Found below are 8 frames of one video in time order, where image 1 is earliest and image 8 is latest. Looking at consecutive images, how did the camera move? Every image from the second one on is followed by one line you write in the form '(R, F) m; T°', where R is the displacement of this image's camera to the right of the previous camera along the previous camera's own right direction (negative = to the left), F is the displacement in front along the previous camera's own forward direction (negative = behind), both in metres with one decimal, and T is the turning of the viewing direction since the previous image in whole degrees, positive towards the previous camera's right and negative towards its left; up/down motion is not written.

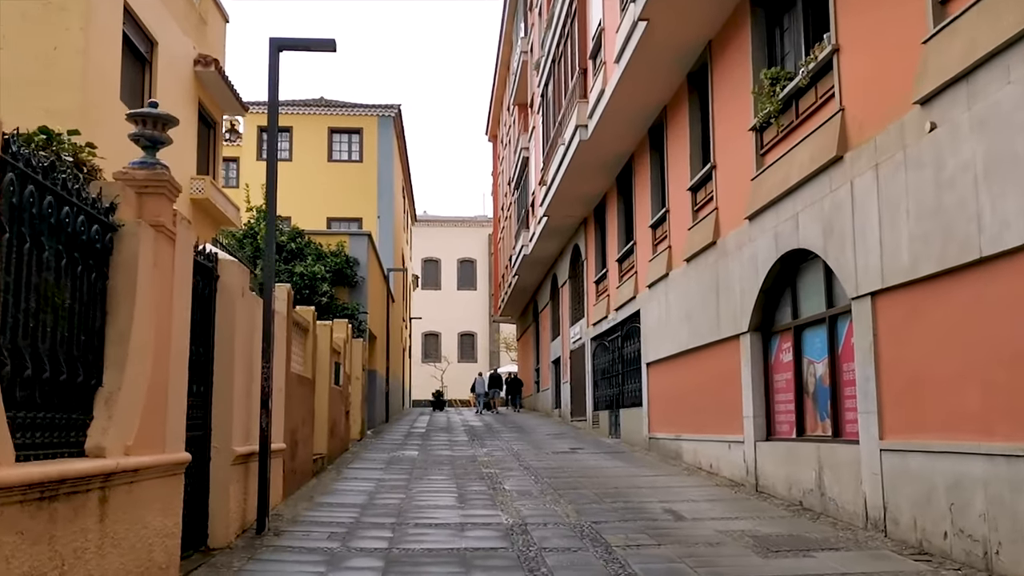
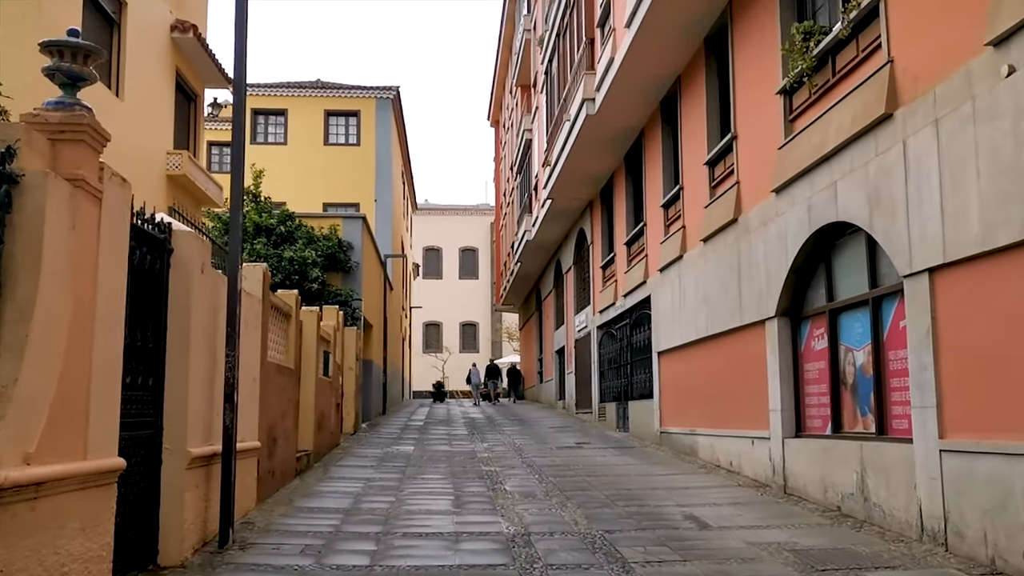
(0.0, +1.0) m; 0°
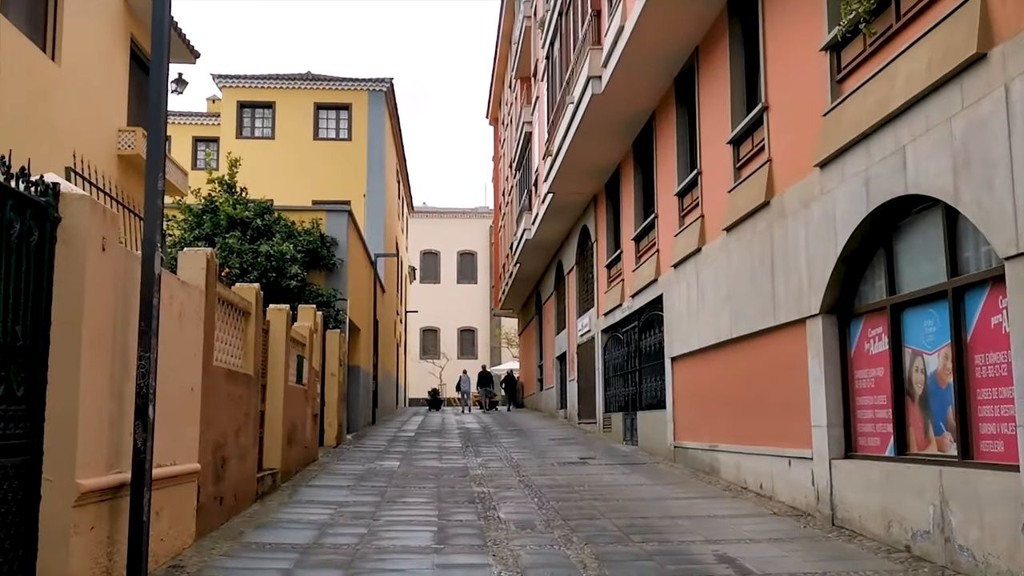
(0.0, +1.5) m; 0°
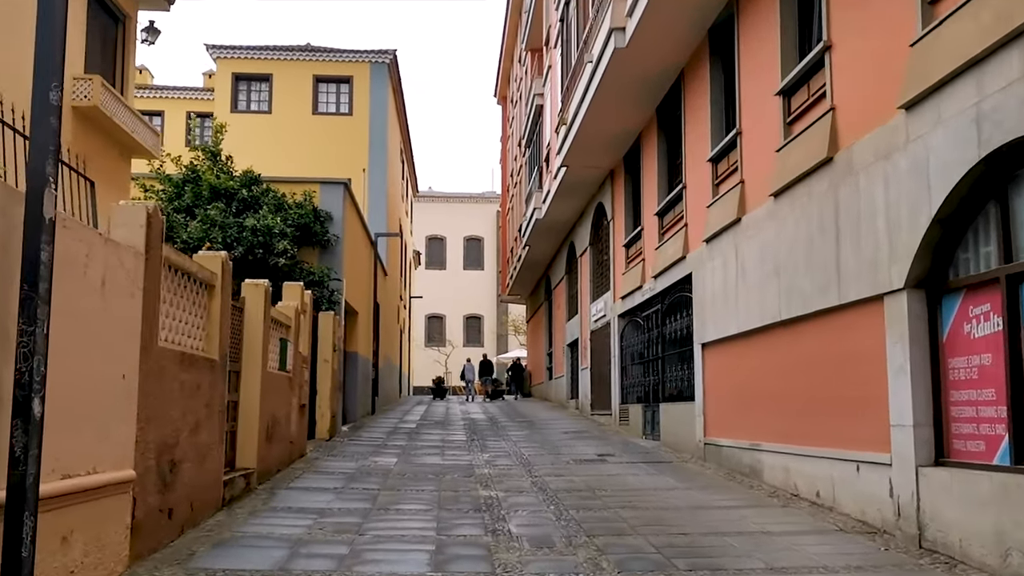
(-0.1, +1.5) m; 0°
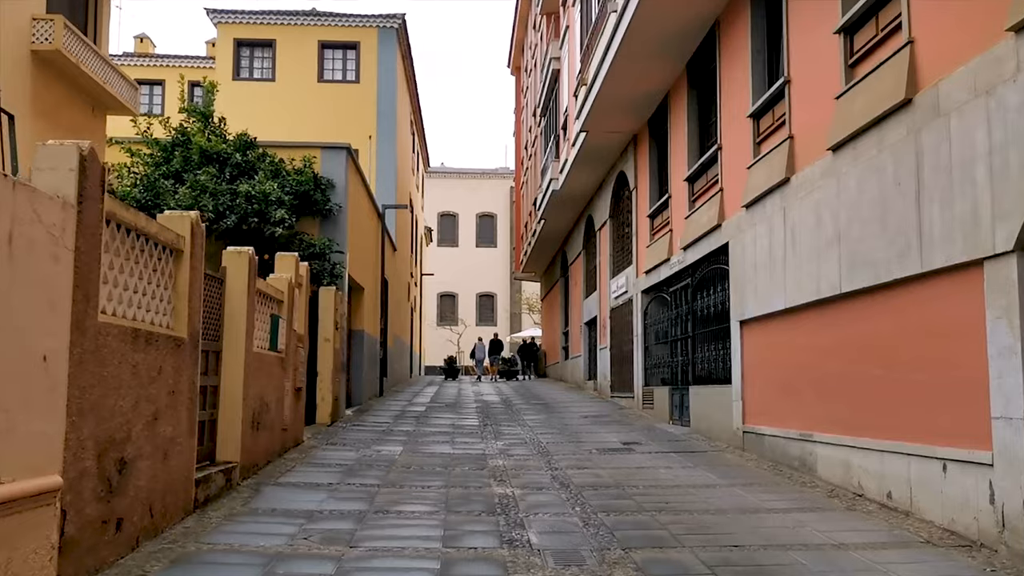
(0.0, +1.2) m; -1°
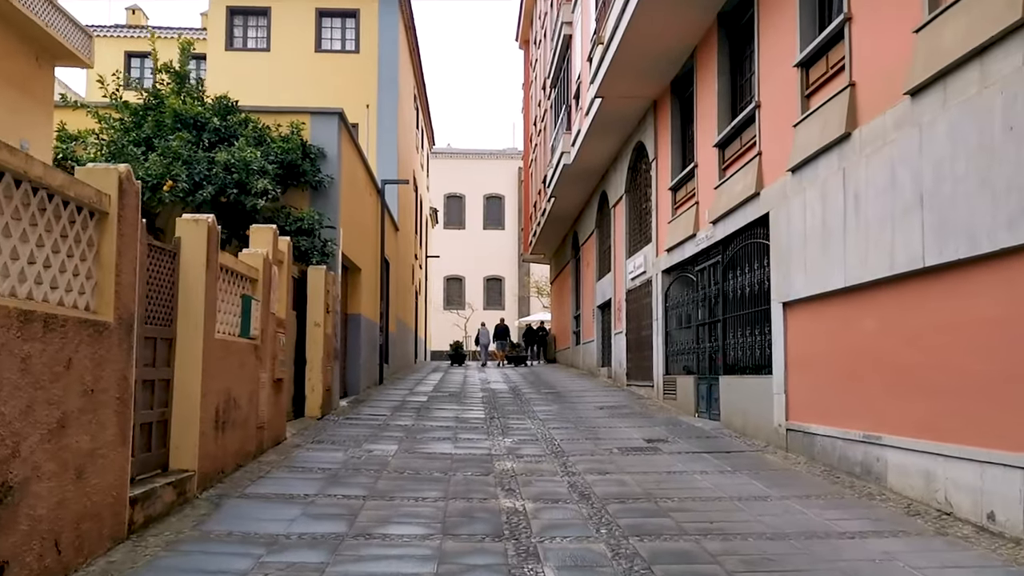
(0.0, +1.4) m; 0°
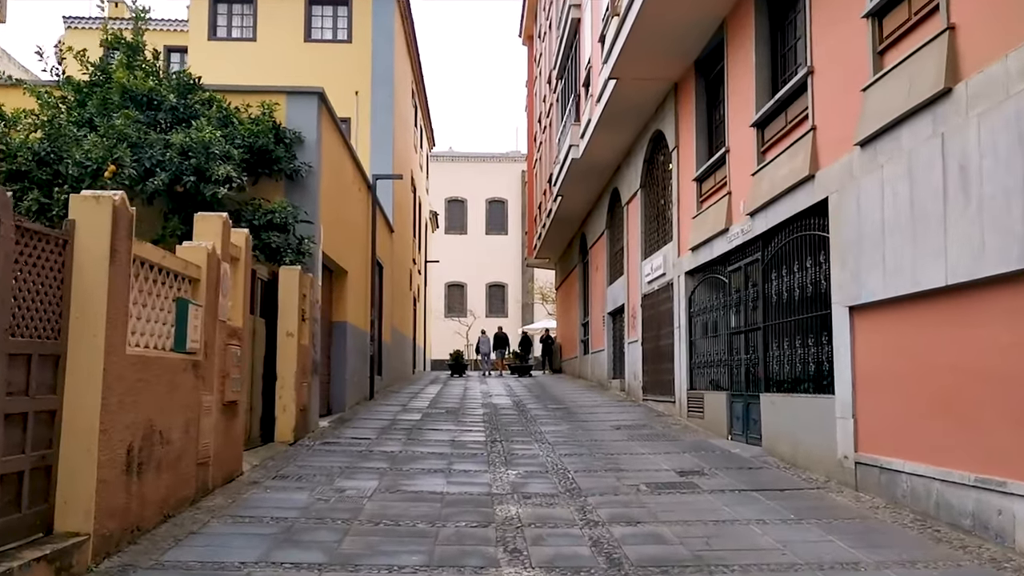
(0.0, +1.7) m; 0°
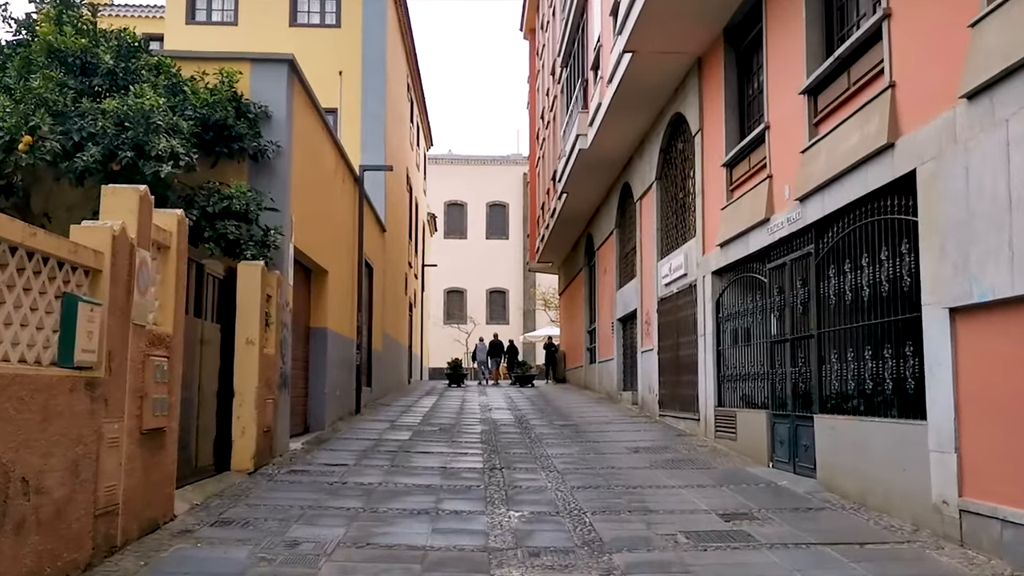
(0.0, +1.7) m; 0°
